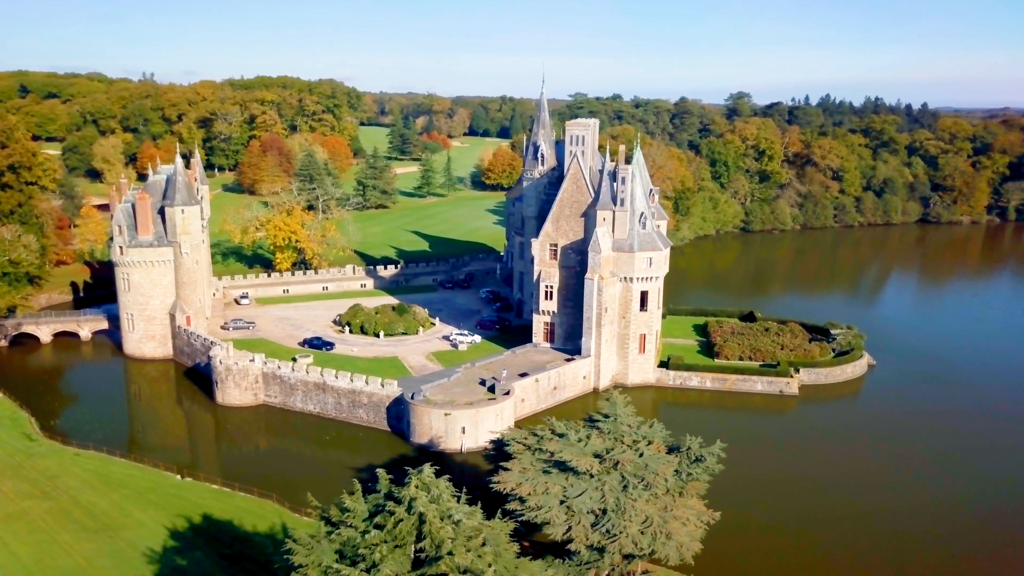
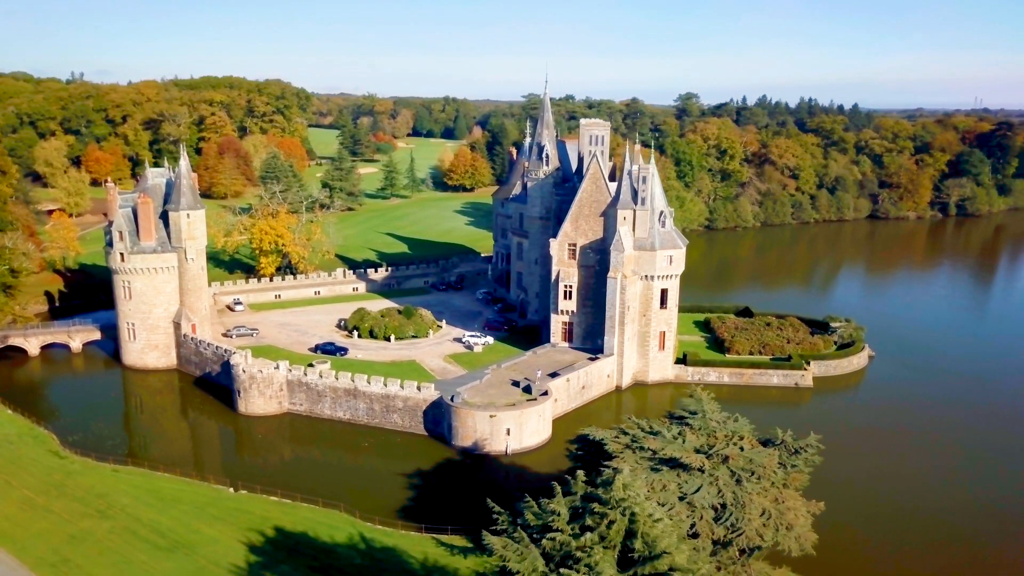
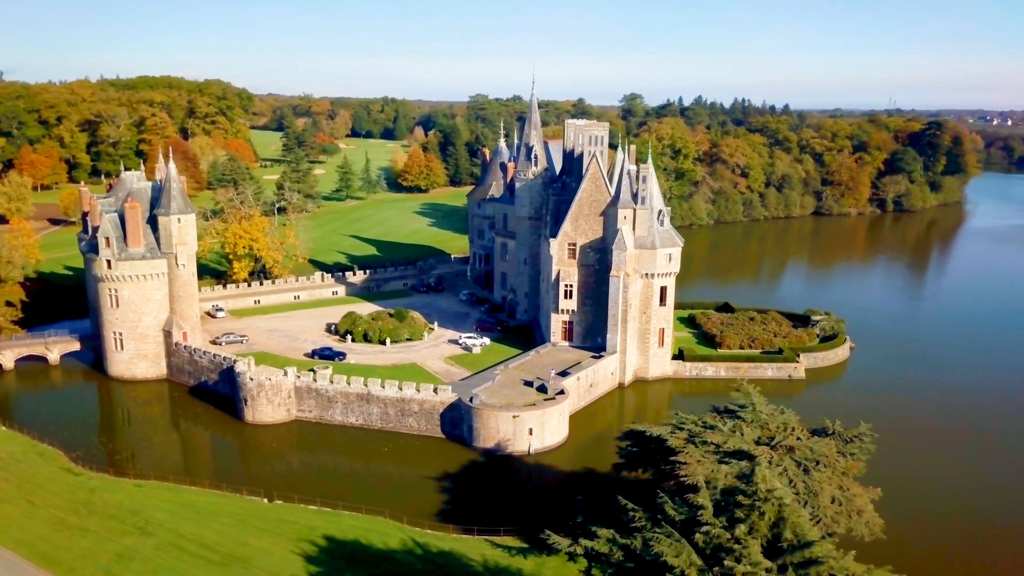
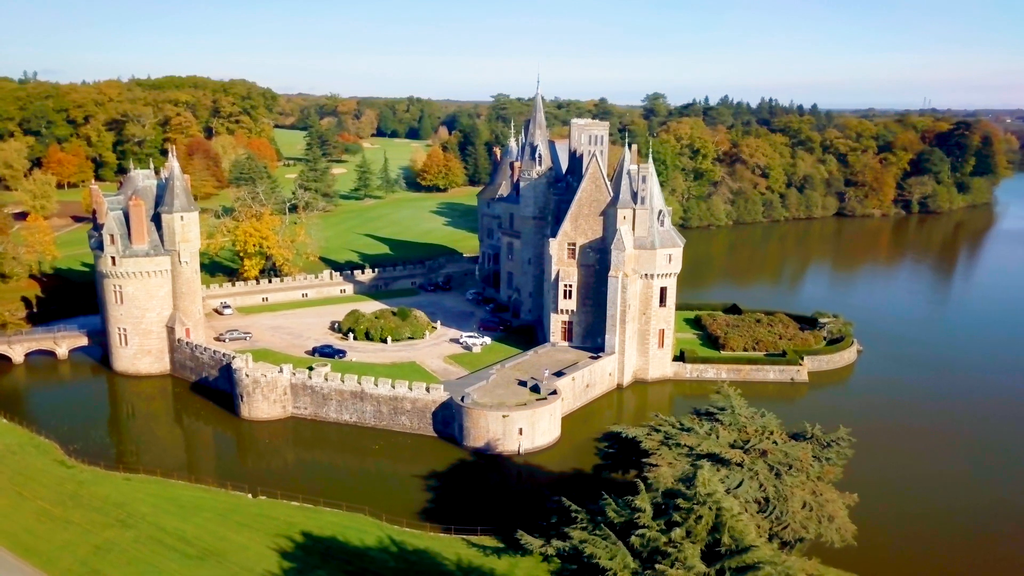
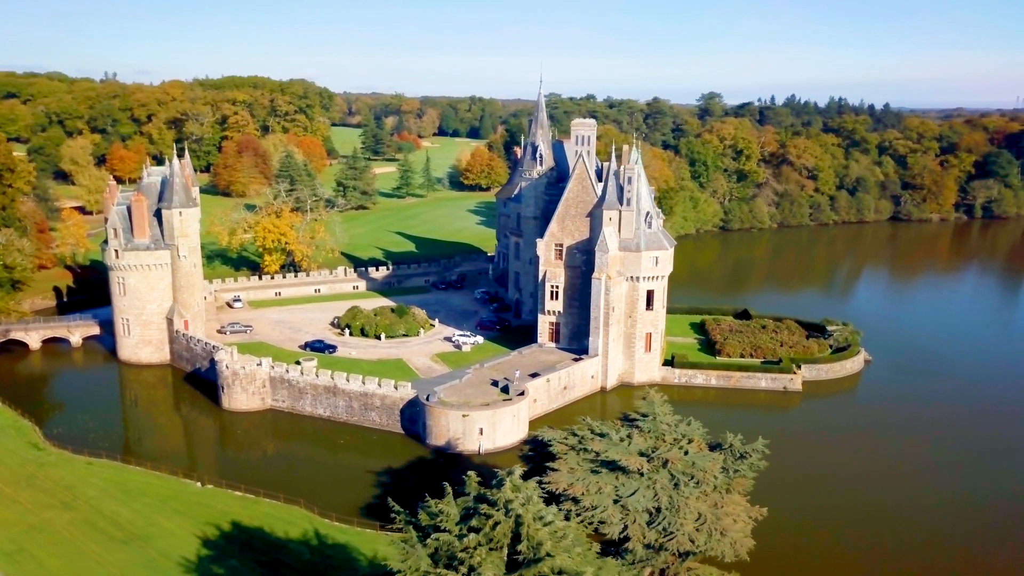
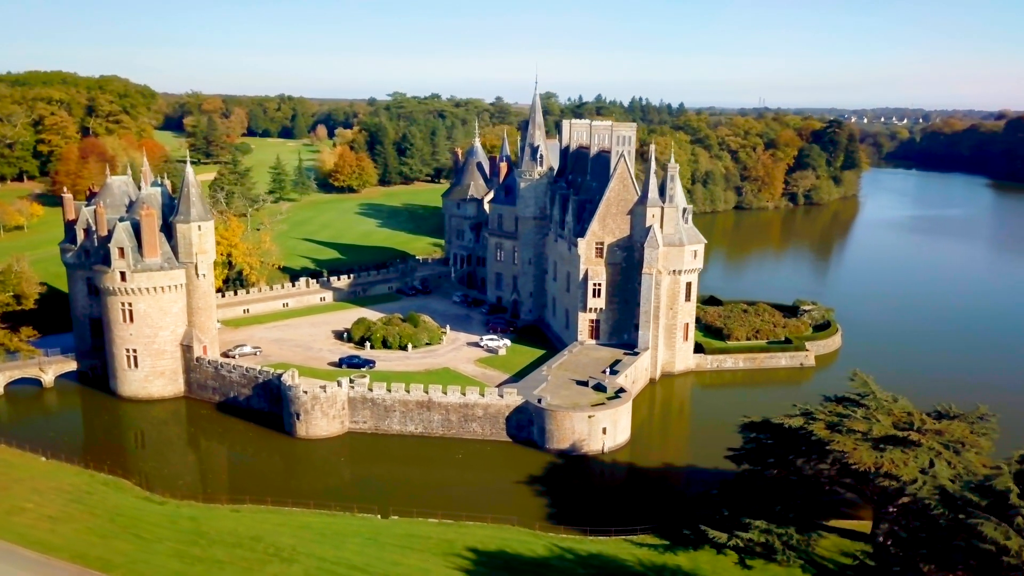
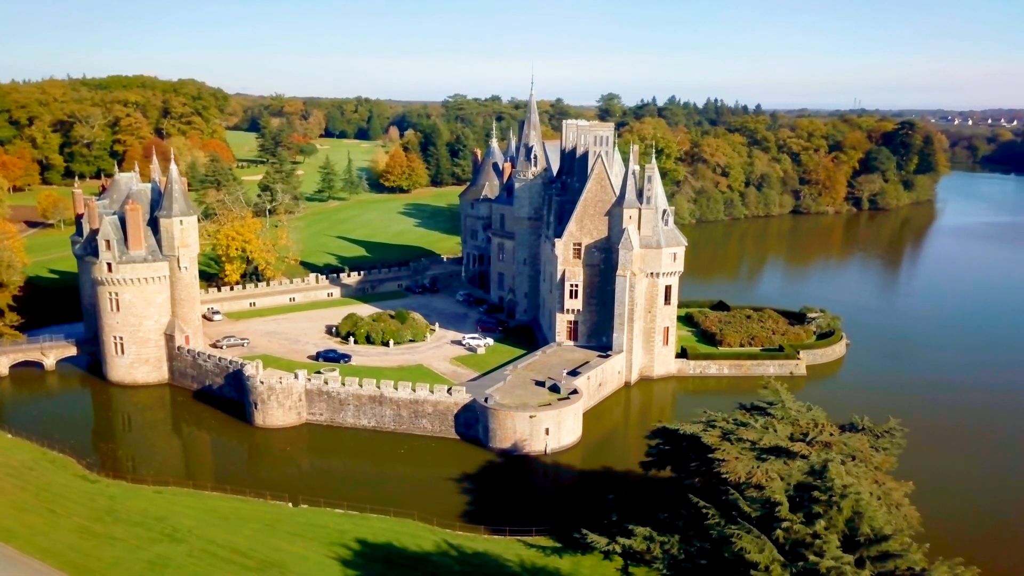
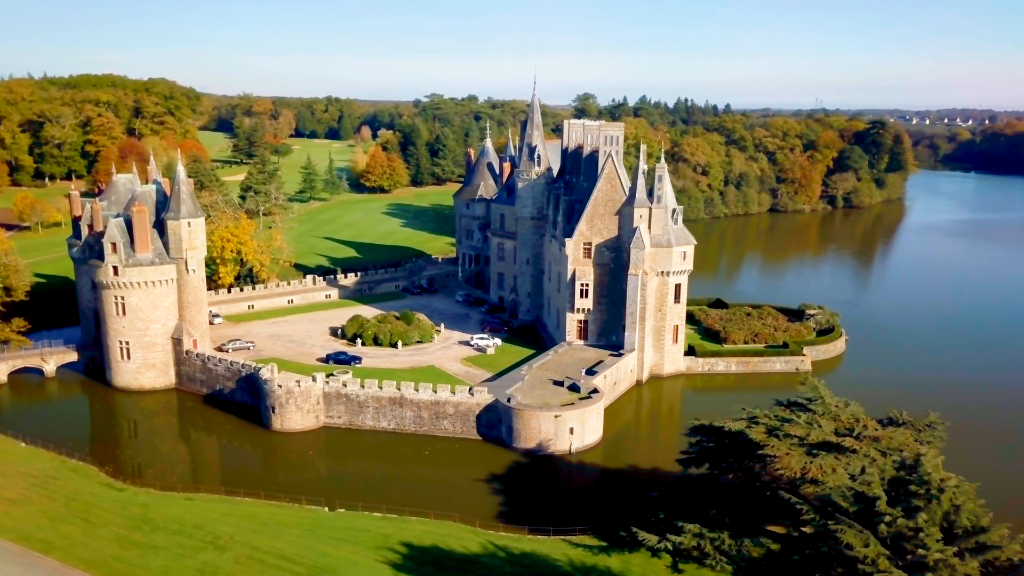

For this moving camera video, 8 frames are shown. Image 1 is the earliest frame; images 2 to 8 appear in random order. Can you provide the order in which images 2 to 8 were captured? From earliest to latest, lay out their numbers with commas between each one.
5, 2, 4, 3, 7, 8, 6
